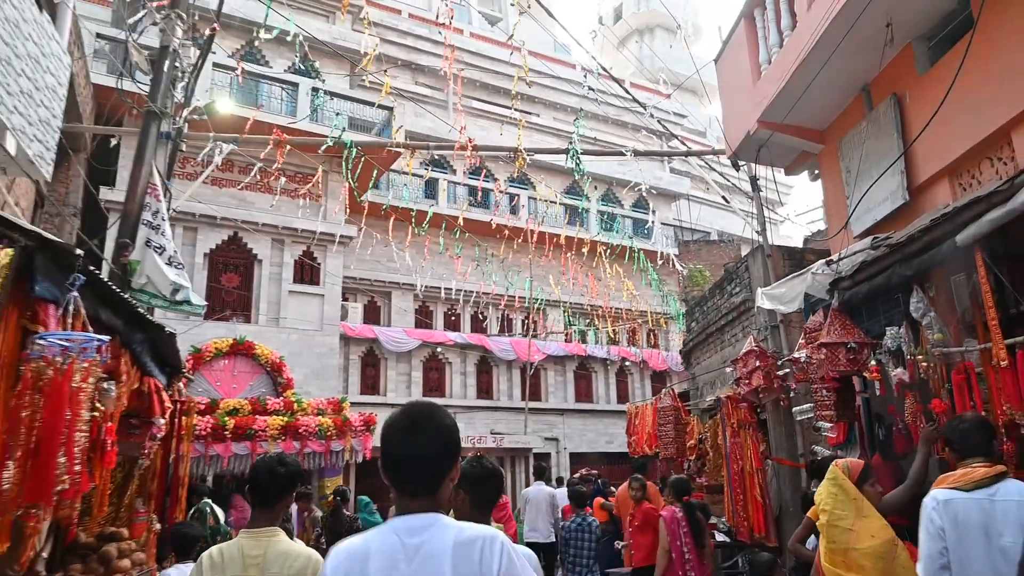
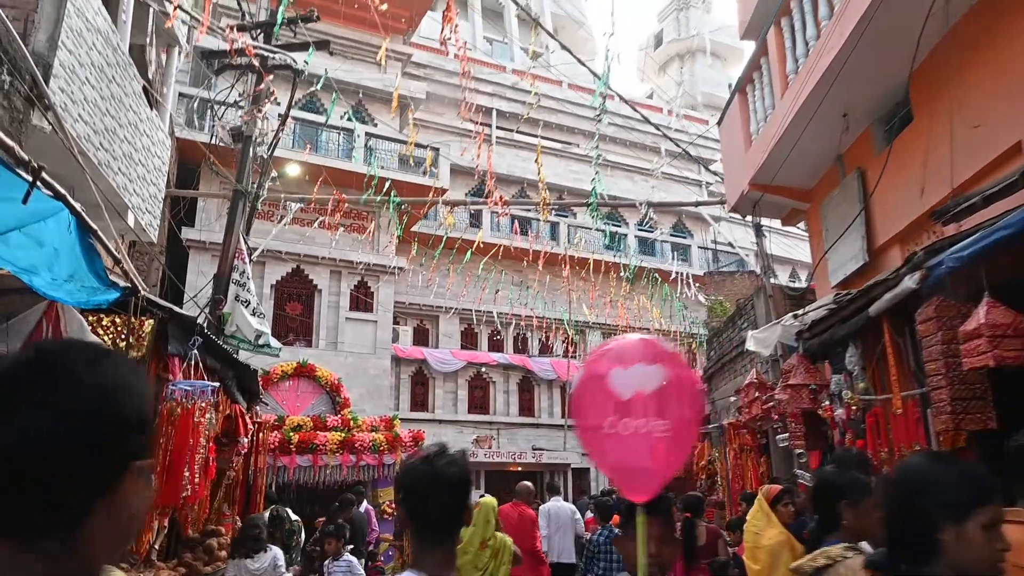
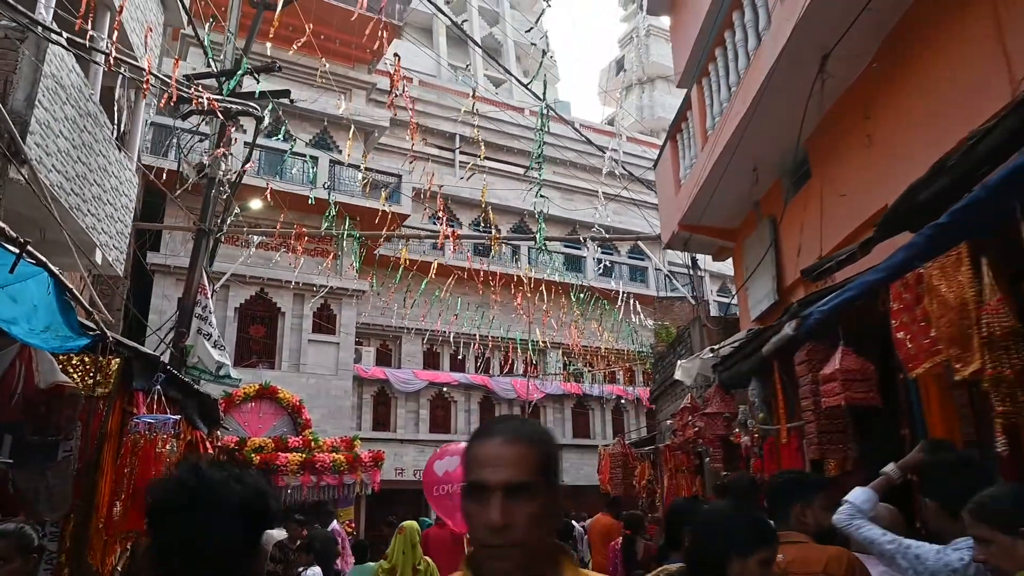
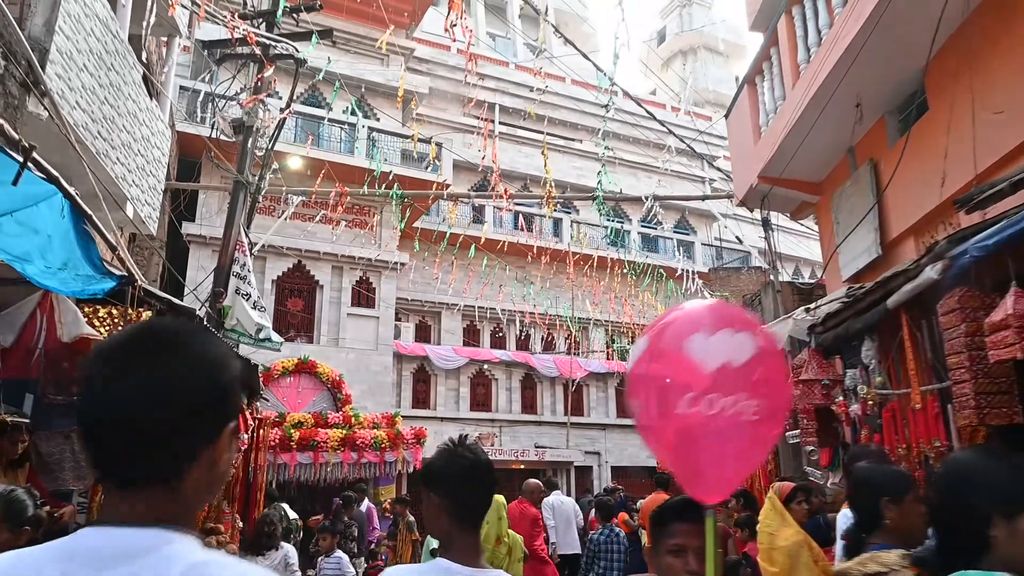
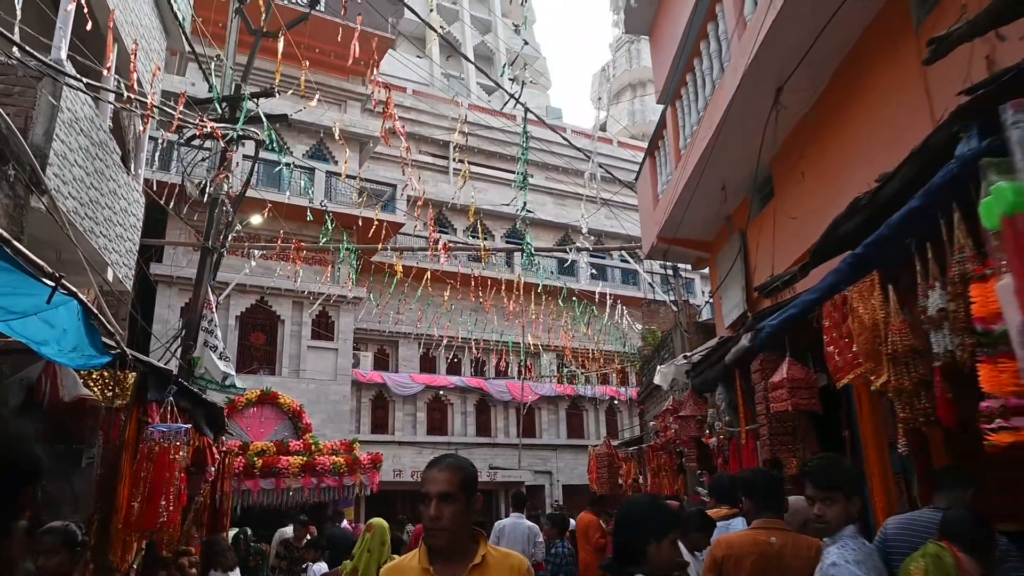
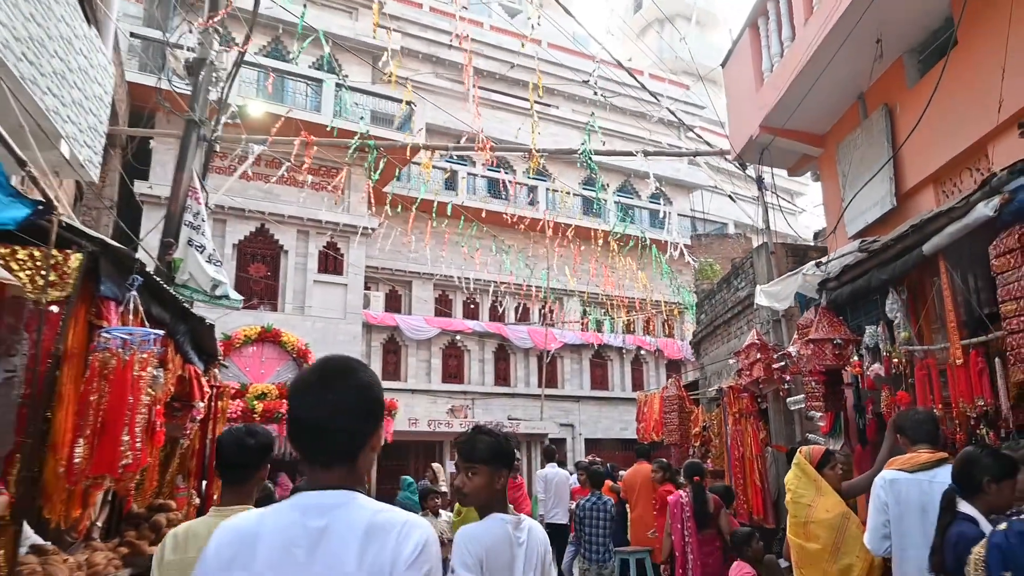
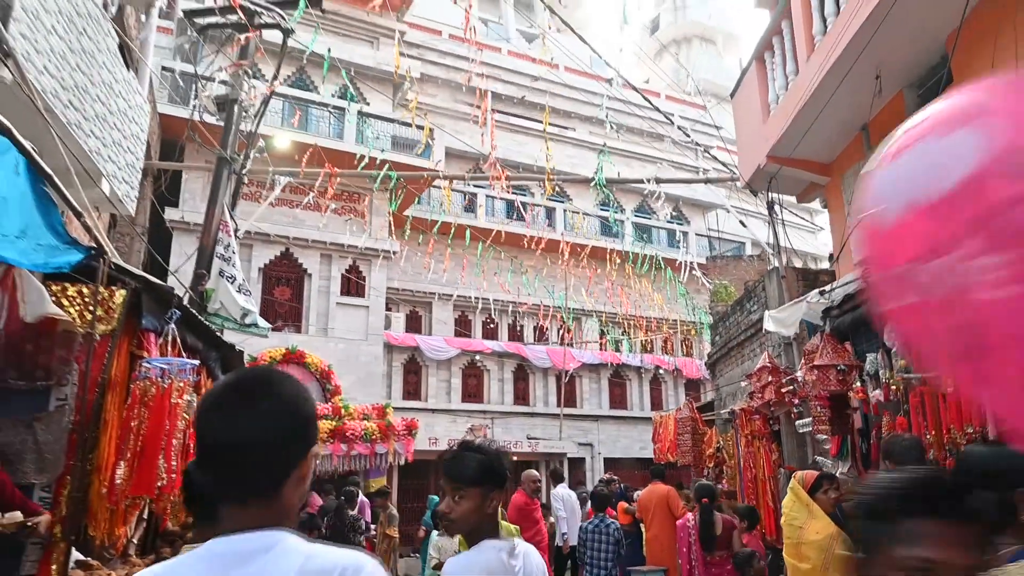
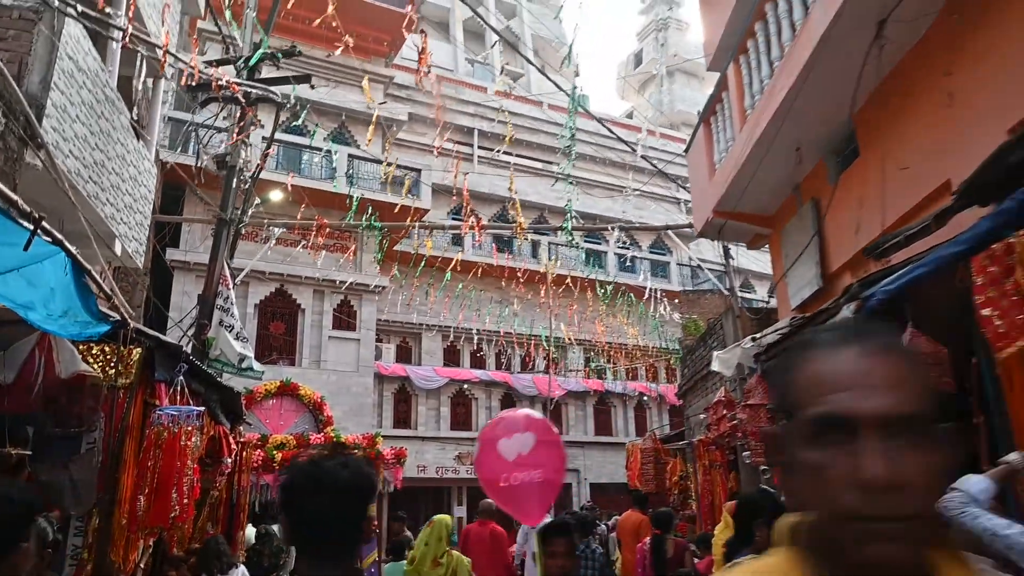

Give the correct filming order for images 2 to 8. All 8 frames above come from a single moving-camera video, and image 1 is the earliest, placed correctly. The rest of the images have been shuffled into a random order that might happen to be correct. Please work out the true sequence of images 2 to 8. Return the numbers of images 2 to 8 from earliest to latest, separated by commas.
6, 7, 4, 2, 8, 3, 5
